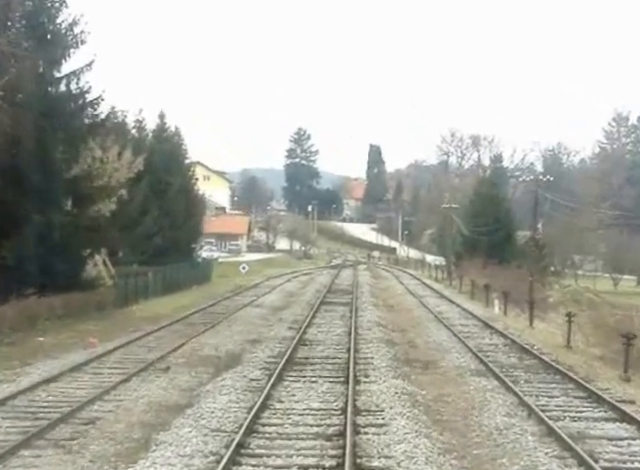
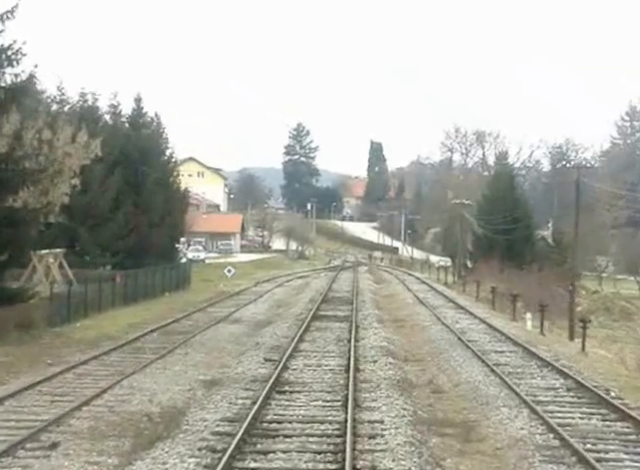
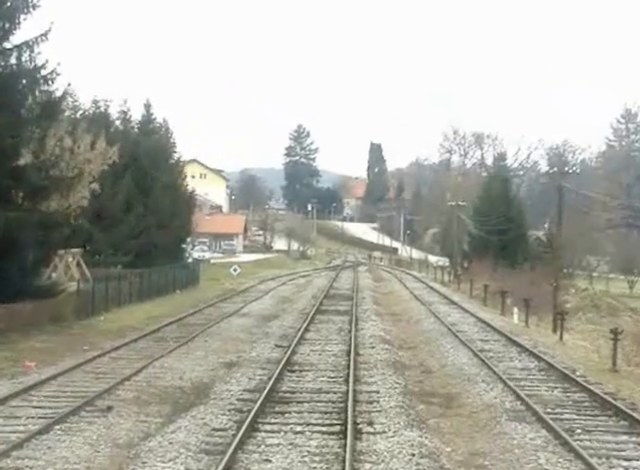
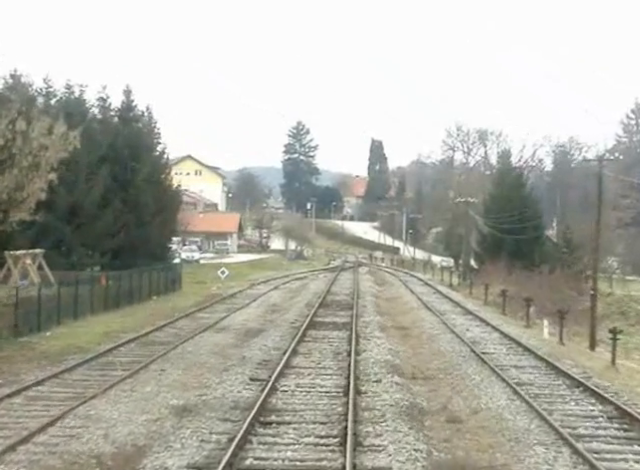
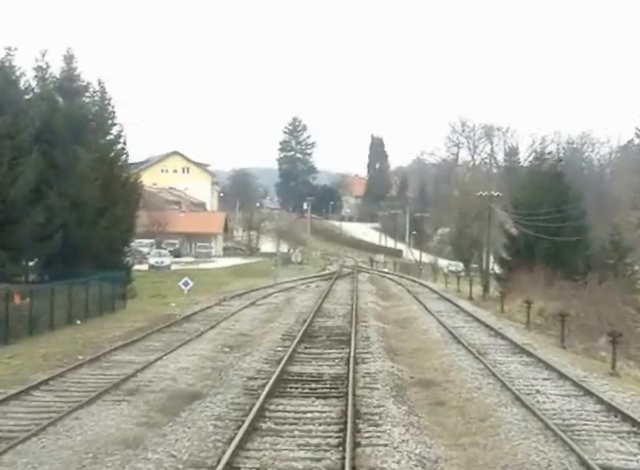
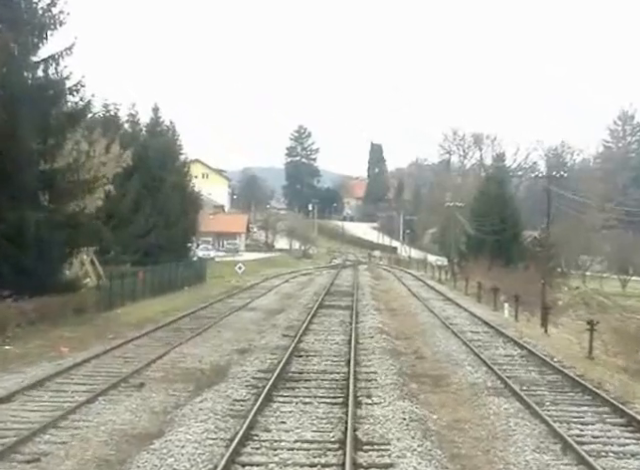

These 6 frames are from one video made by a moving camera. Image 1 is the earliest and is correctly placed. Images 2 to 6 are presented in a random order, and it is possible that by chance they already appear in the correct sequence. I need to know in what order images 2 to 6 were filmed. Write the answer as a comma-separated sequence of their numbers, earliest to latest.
6, 3, 2, 4, 5
